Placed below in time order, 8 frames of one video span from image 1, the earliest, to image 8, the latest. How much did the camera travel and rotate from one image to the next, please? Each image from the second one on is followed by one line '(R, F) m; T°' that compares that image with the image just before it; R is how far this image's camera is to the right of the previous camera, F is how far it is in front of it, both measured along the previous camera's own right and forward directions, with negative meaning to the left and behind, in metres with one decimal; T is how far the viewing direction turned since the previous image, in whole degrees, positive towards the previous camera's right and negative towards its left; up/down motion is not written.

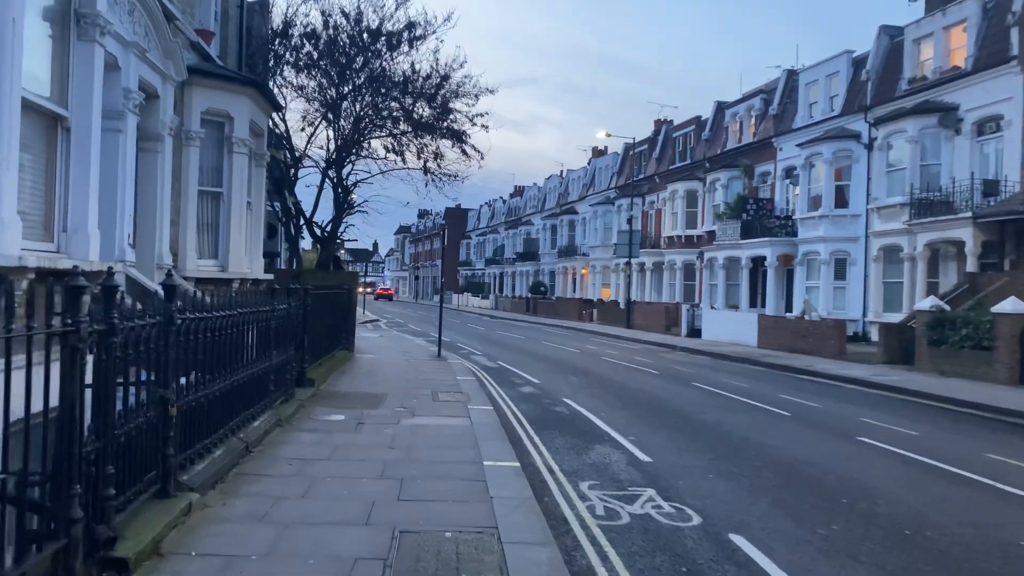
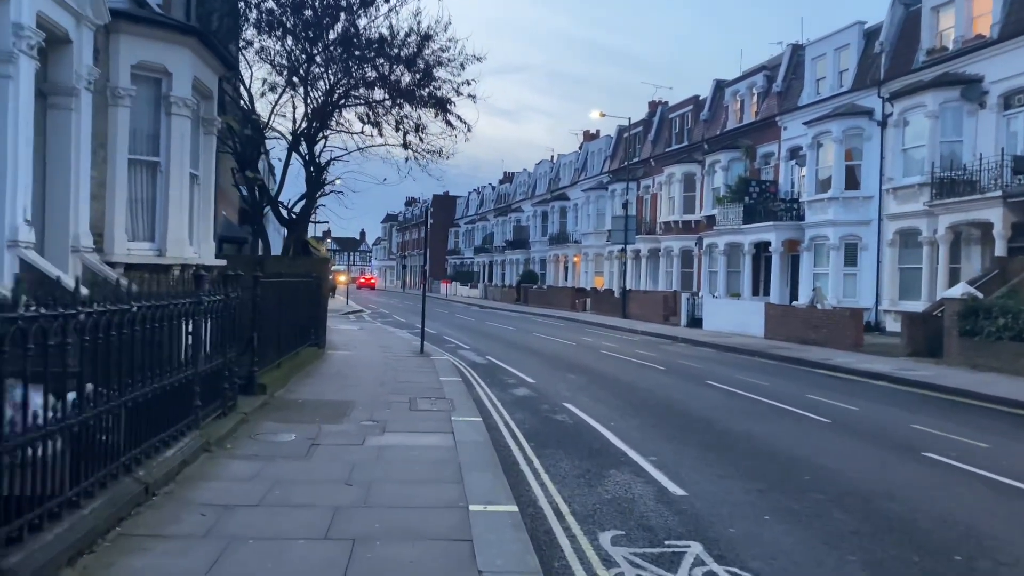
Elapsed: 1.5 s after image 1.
(0.0, +2.1) m; +1°
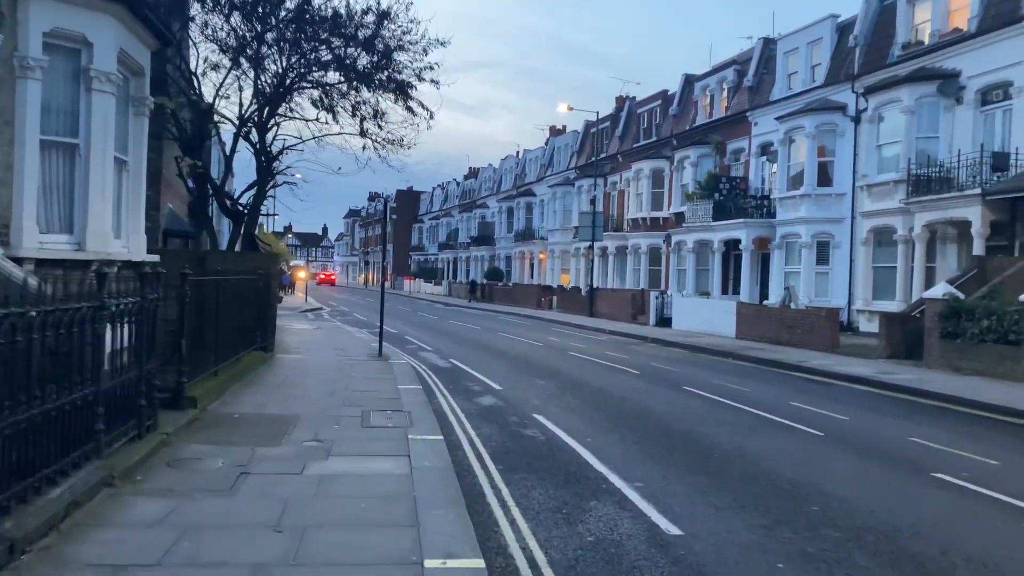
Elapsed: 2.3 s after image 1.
(0.0, +1.1) m; +2°
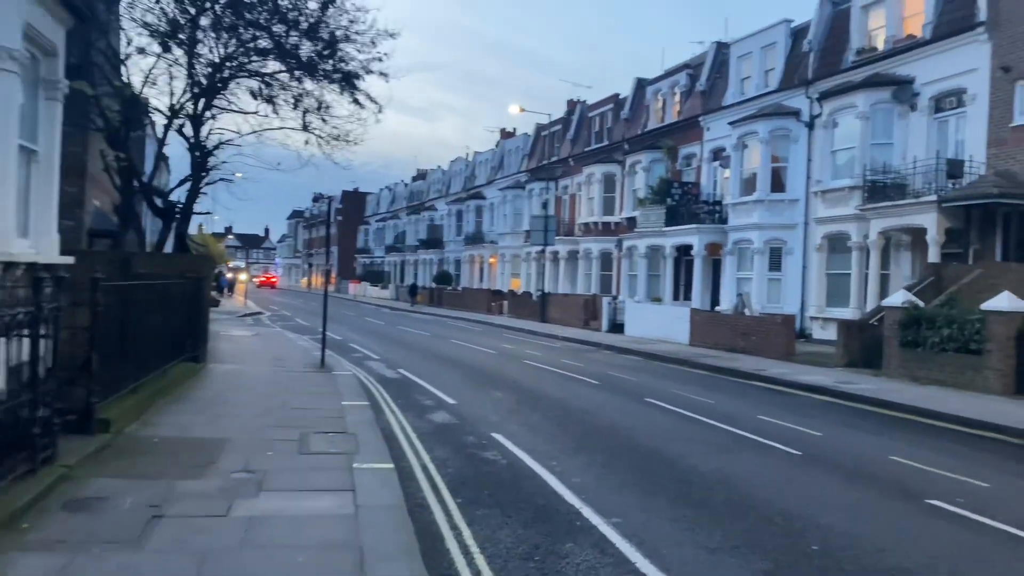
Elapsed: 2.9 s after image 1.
(-0.1, +0.9) m; +4°
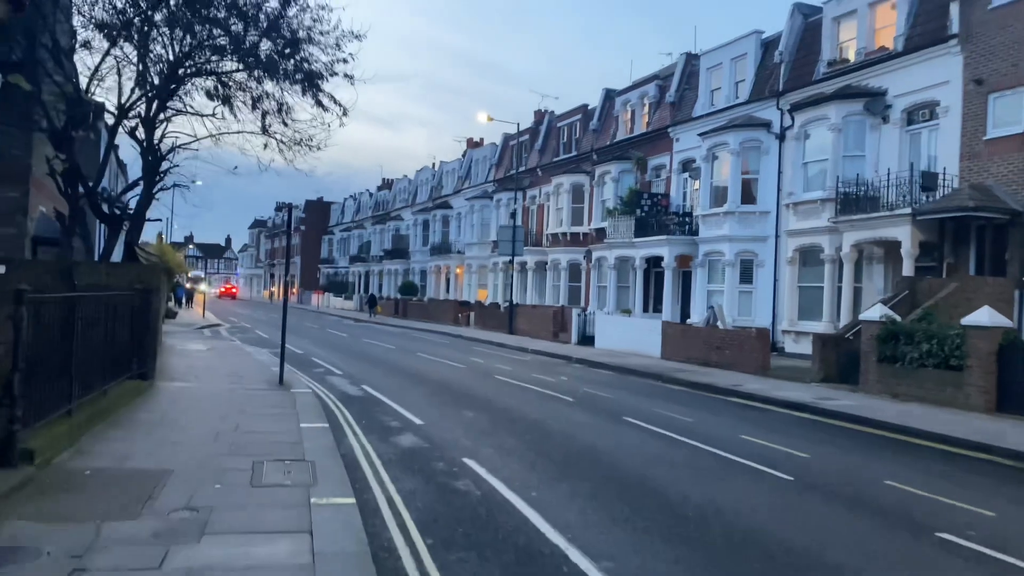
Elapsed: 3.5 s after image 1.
(-0.1, +0.7) m; +2°
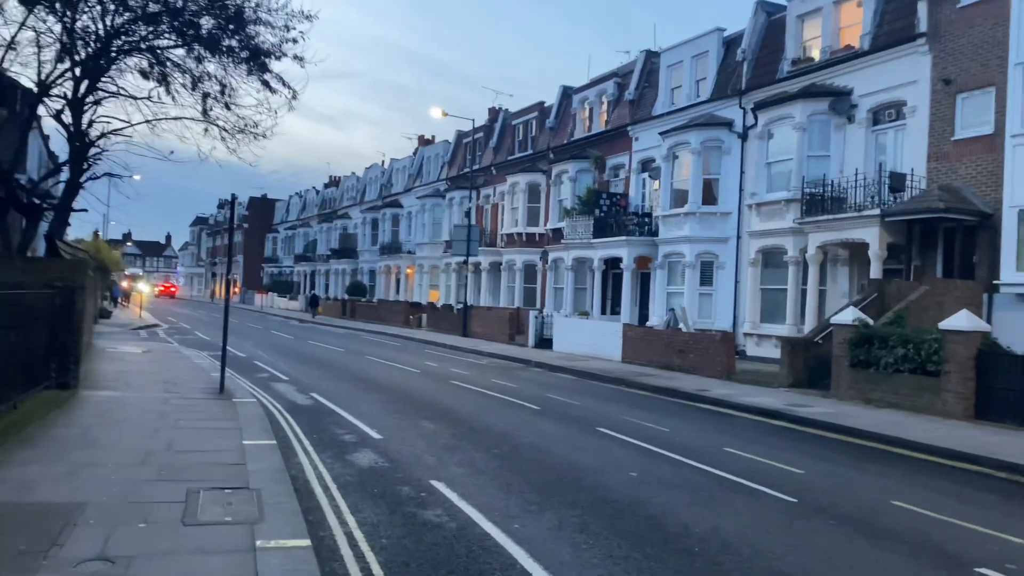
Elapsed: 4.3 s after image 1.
(-0.3, +1.1) m; +4°
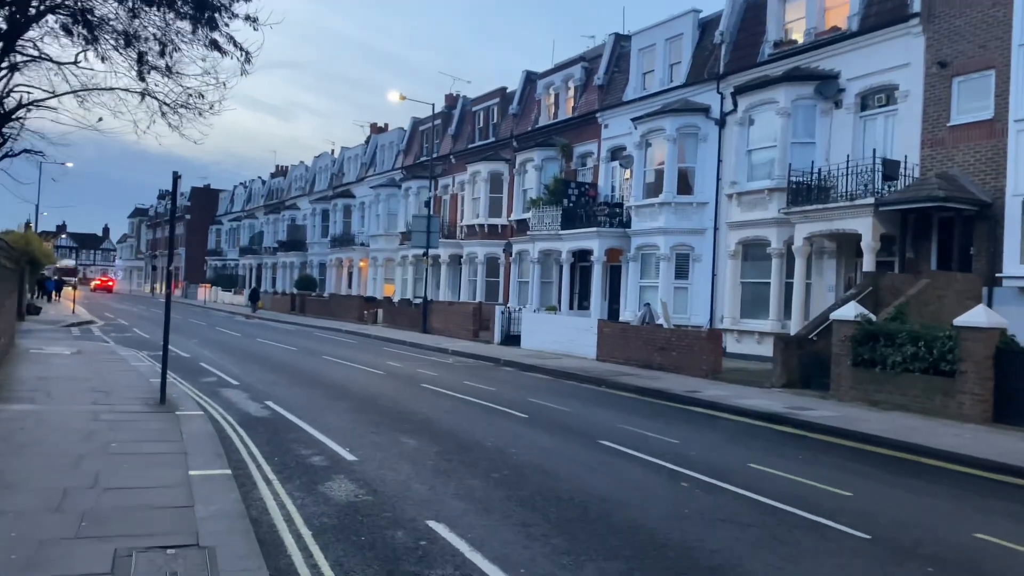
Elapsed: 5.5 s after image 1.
(-0.6, +1.7) m; +4°
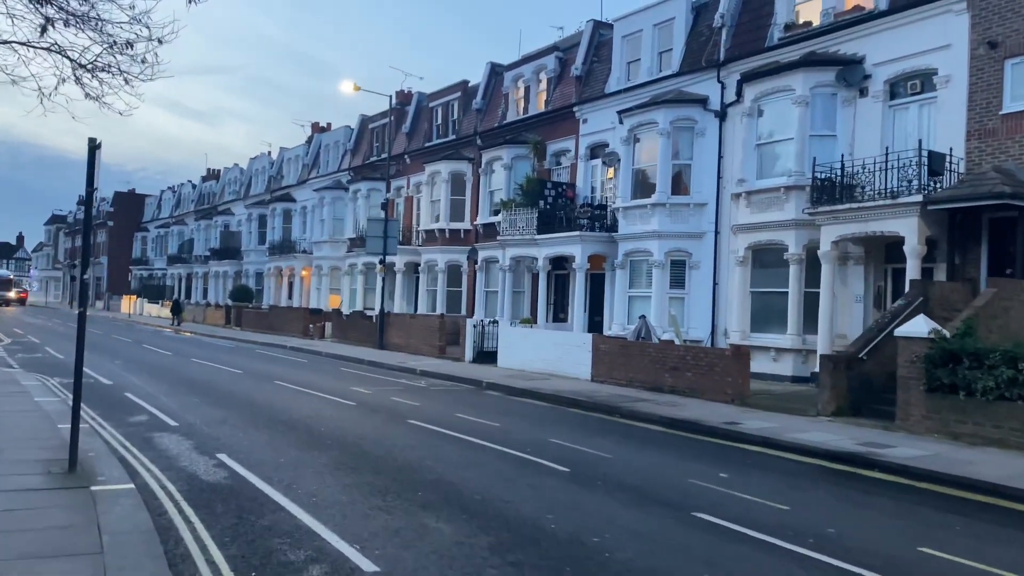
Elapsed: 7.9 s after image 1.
(-1.3, +3.2) m; +5°
